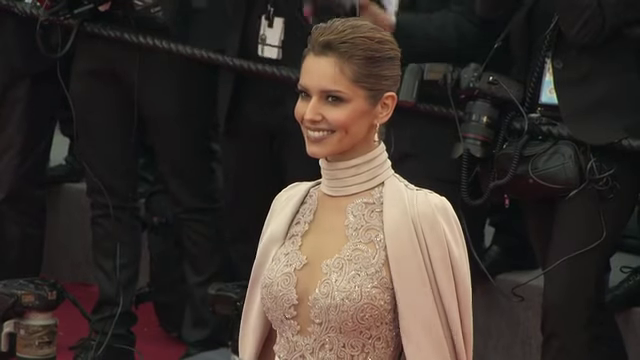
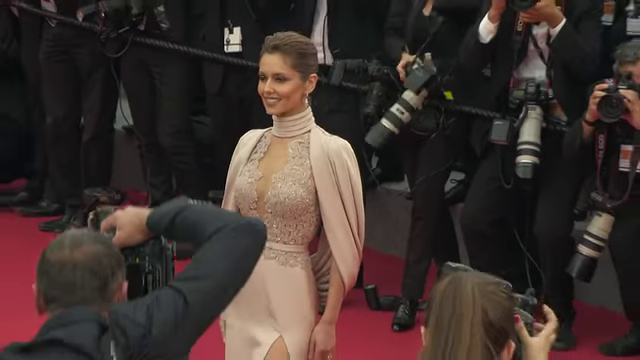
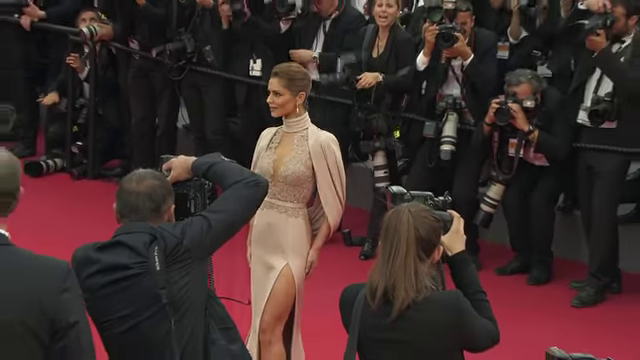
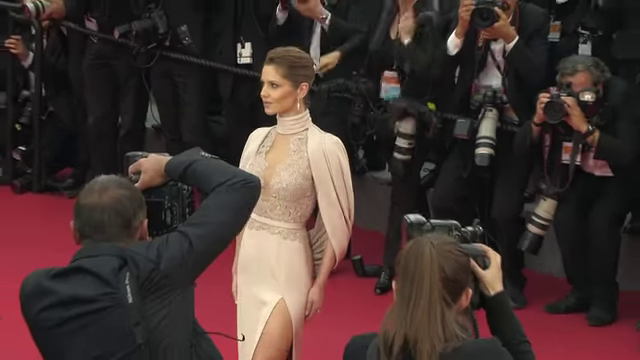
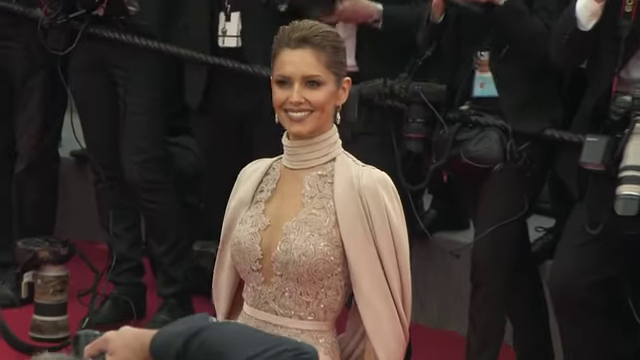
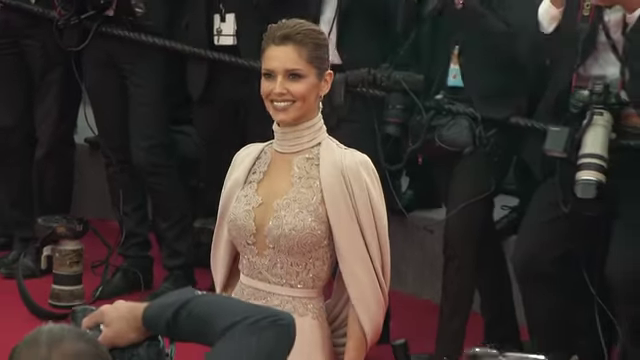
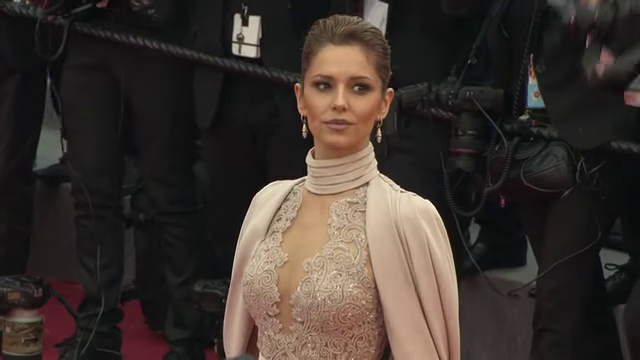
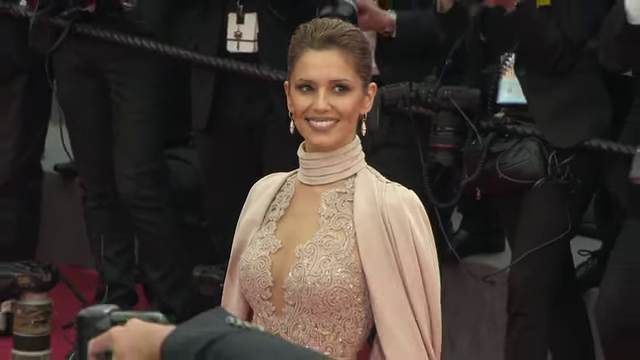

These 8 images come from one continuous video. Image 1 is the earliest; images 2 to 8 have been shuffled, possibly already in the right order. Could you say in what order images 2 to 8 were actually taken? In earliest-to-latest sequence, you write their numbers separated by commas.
7, 8, 5, 6, 2, 4, 3
